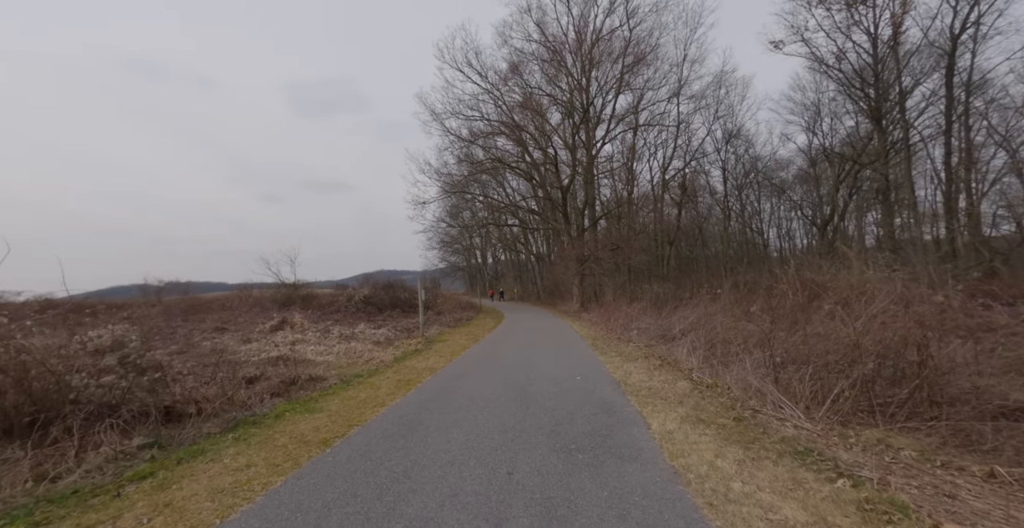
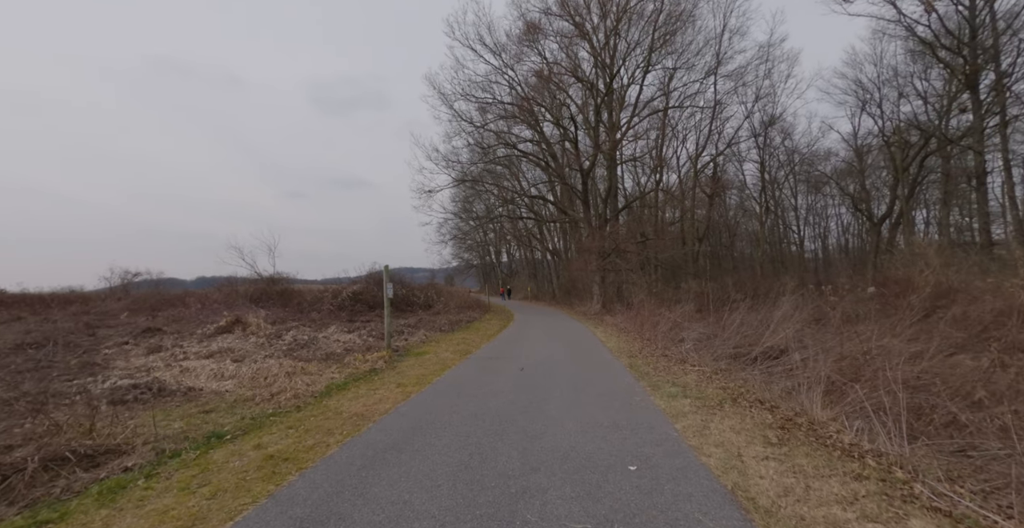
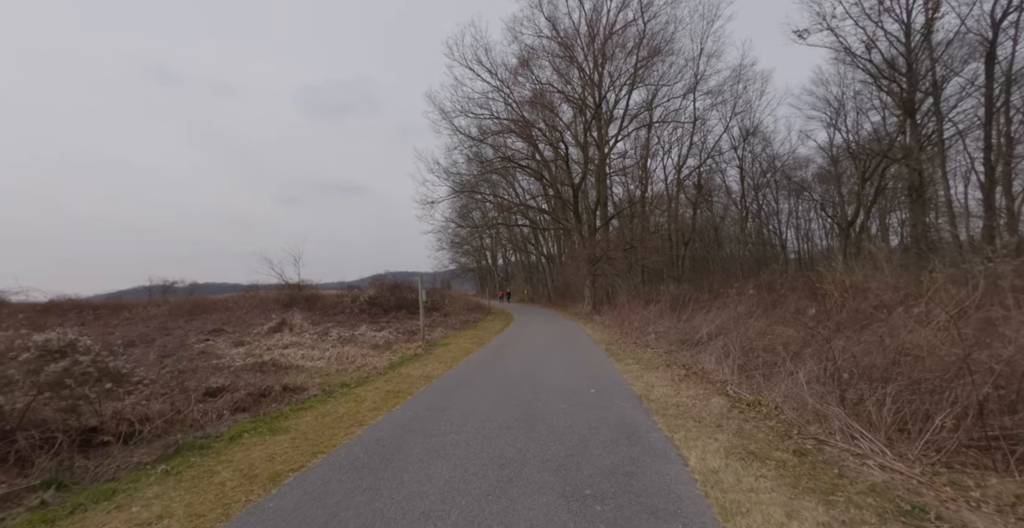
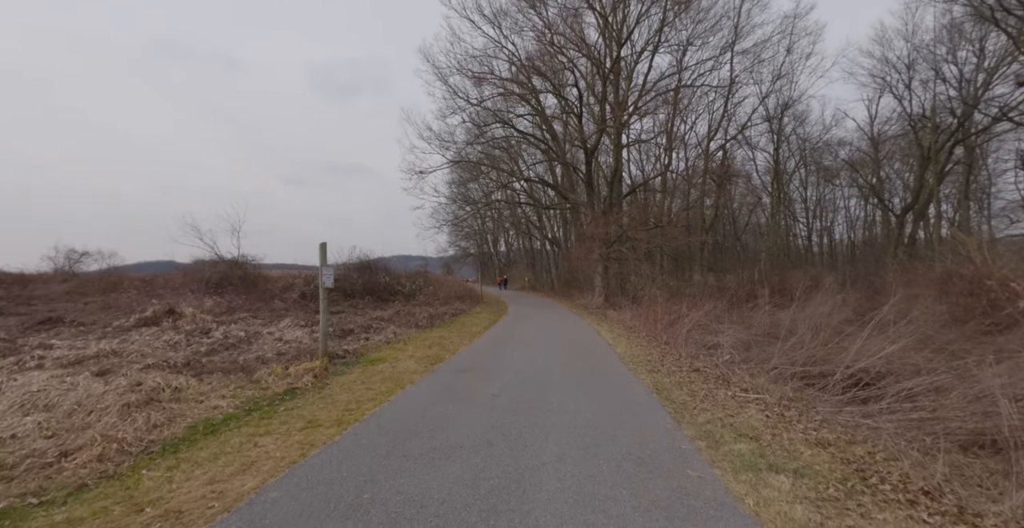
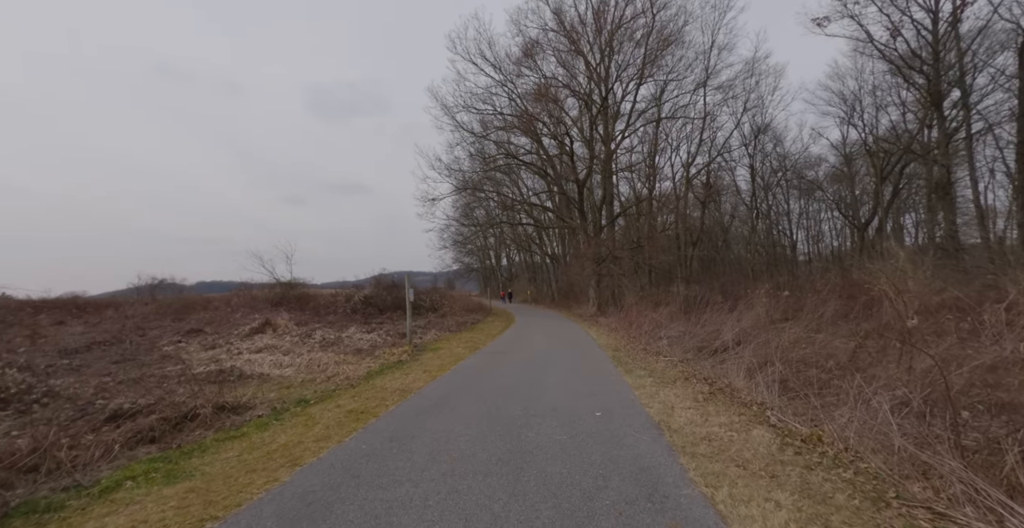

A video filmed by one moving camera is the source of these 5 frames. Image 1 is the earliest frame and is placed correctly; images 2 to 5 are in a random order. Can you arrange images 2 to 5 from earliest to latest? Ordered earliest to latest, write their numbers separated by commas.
3, 5, 2, 4
